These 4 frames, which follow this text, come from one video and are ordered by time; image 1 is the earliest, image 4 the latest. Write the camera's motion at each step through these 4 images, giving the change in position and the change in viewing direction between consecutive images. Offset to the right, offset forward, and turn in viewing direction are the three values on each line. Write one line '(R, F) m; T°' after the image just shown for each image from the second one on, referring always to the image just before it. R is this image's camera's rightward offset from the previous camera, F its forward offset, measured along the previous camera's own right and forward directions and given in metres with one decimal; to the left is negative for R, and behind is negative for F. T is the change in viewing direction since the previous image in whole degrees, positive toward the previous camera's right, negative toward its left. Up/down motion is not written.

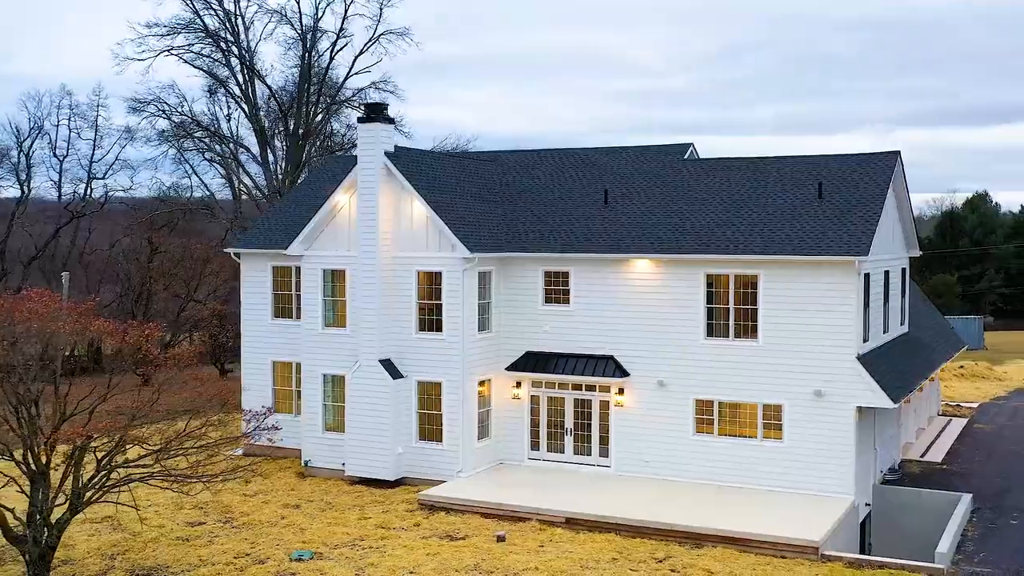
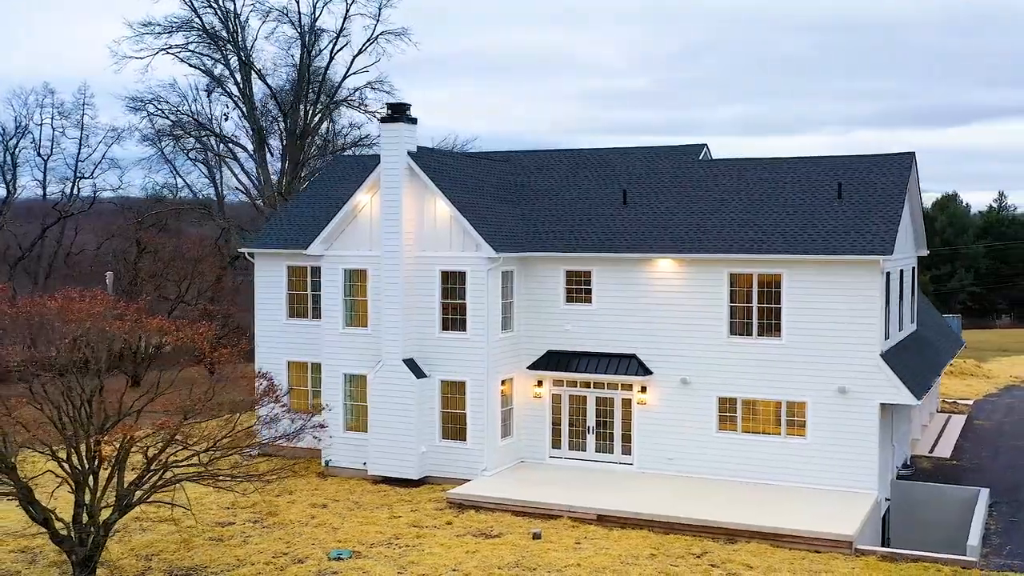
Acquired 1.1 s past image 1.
(-1.1, -0.1) m; +1°
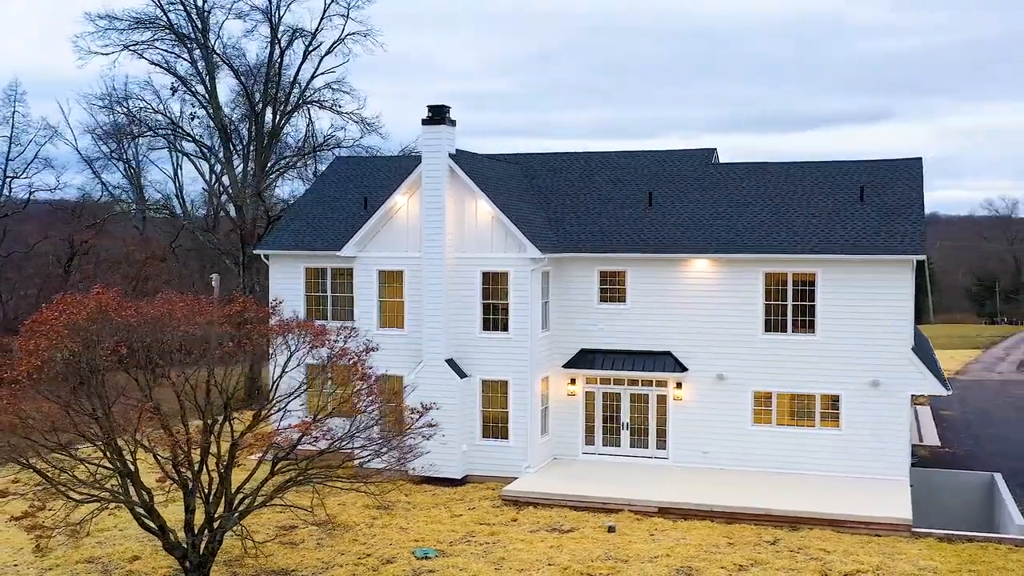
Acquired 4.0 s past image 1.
(-3.1, -0.2) m; +6°
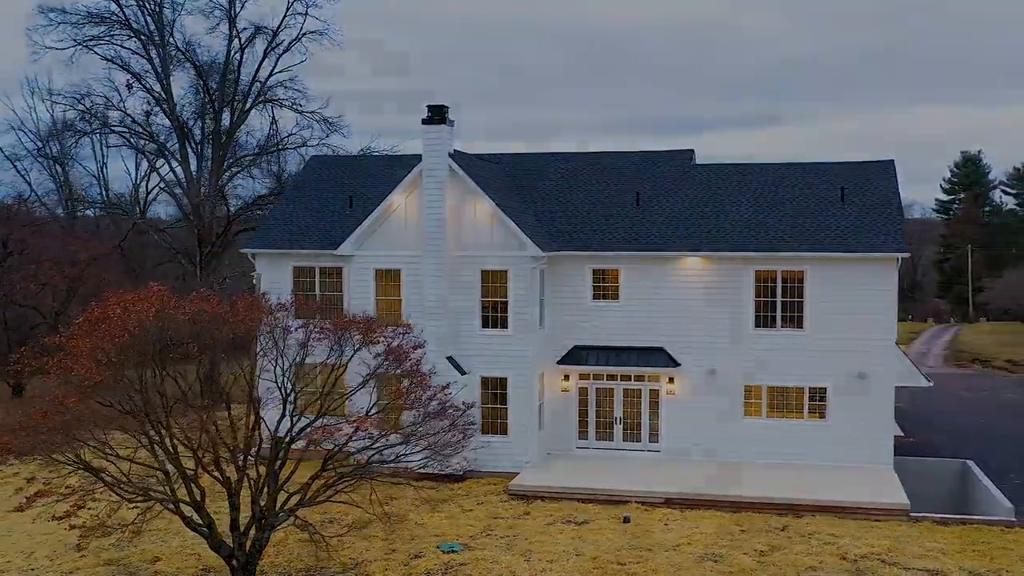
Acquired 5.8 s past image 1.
(-1.8, -0.2) m; +5°
